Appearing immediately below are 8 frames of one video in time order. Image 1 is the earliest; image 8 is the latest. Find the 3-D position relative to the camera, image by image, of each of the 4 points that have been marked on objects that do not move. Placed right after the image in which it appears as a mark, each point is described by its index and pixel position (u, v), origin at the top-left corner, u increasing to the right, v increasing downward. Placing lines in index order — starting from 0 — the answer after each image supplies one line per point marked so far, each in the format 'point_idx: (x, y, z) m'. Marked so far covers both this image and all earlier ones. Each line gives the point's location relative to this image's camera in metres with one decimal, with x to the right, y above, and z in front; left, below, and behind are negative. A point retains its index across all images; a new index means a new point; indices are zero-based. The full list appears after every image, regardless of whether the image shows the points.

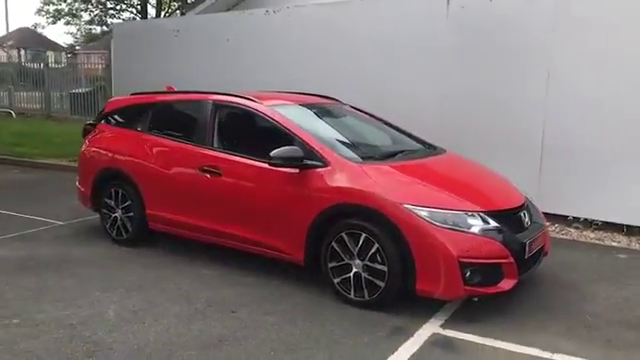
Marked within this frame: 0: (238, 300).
0: (-0.7, -1.0, +5.0) m
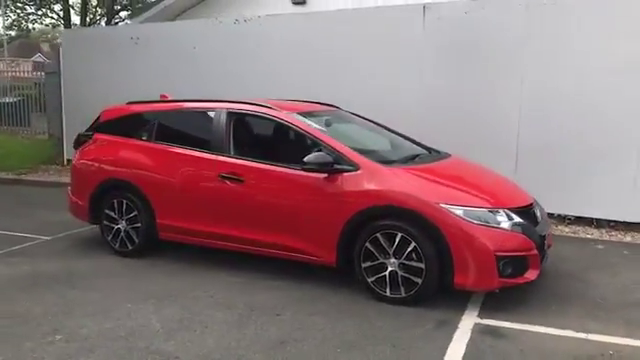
0: (-0.4, -1.1, +5.1) m
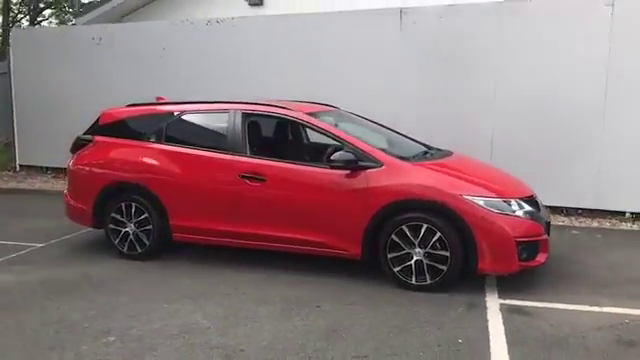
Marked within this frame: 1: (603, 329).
0: (-0.1, -1.1, +5.3) m
1: (+2.2, -1.2, +4.5) m
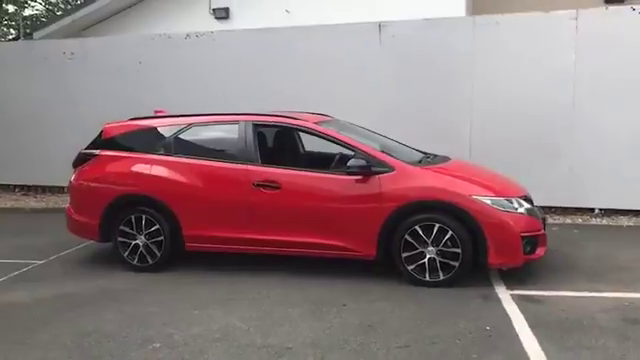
0: (+0.1, -1.1, +5.5) m
1: (+2.5, -1.1, +5.0) m
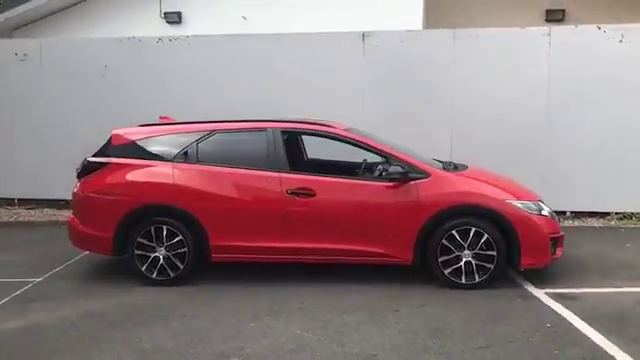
0: (+0.6, -1.2, +5.6) m
1: (+3.0, -1.2, +5.4) m
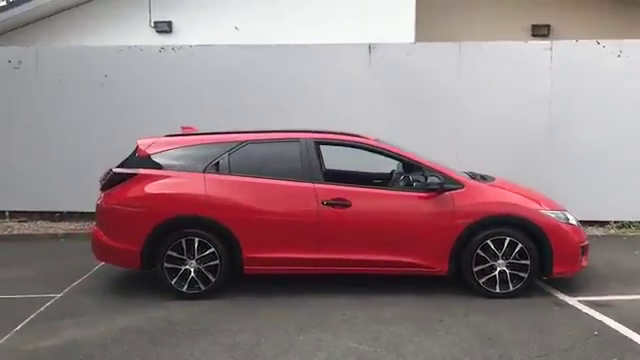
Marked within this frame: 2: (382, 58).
0: (+1.0, -1.3, +5.6) m
1: (+3.4, -1.3, +5.6) m
2: (+1.1, +2.1, +10.0) m
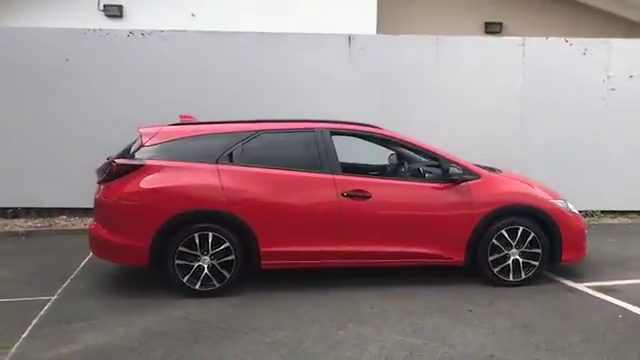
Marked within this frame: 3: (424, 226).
0: (+1.3, -1.2, +5.6) m
1: (+3.6, -1.2, +5.9) m
2: (+0.7, +2.2, +9.9) m
3: (+1.1, -0.5, +6.0) m
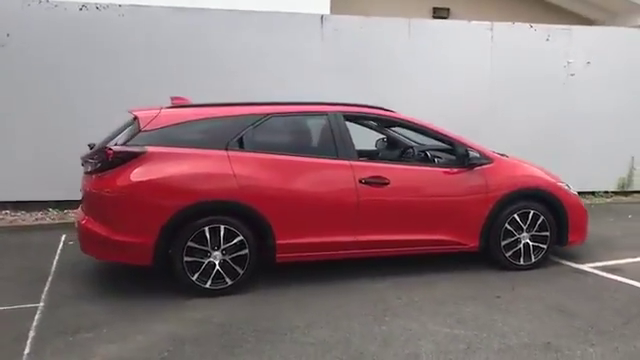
0: (+1.5, -1.0, +5.5) m
1: (+3.8, -1.0, +6.2) m
2: (+0.2, +2.5, +9.6) m
3: (+1.2, -0.3, +5.8) m
